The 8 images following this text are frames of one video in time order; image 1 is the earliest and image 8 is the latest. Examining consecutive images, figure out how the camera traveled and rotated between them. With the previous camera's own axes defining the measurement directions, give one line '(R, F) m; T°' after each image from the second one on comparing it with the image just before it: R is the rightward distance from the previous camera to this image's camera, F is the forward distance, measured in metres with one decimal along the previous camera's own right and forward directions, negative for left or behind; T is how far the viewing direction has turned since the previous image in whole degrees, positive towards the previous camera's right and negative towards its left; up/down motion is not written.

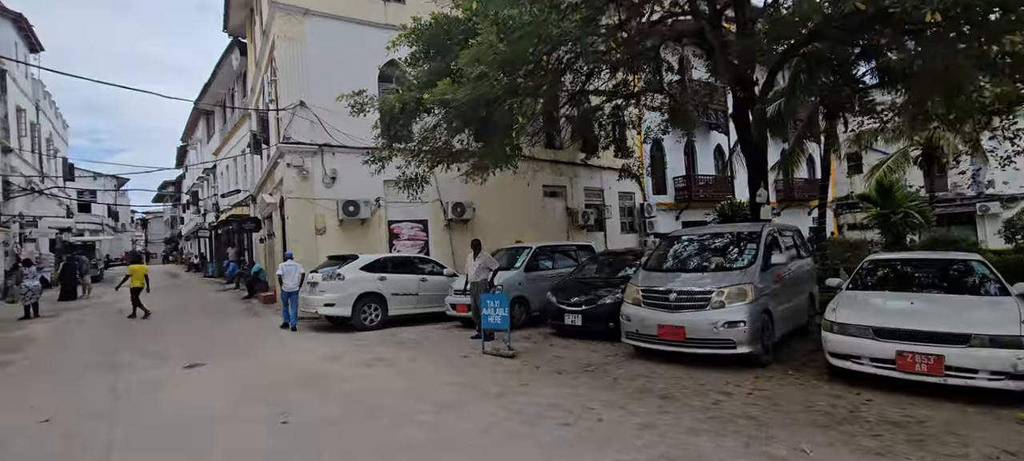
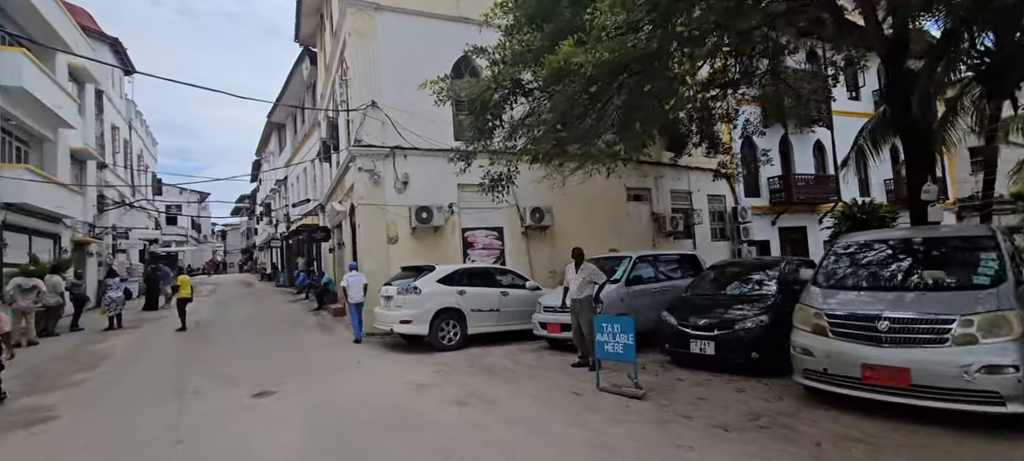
(-0.6, +1.0) m; -7°
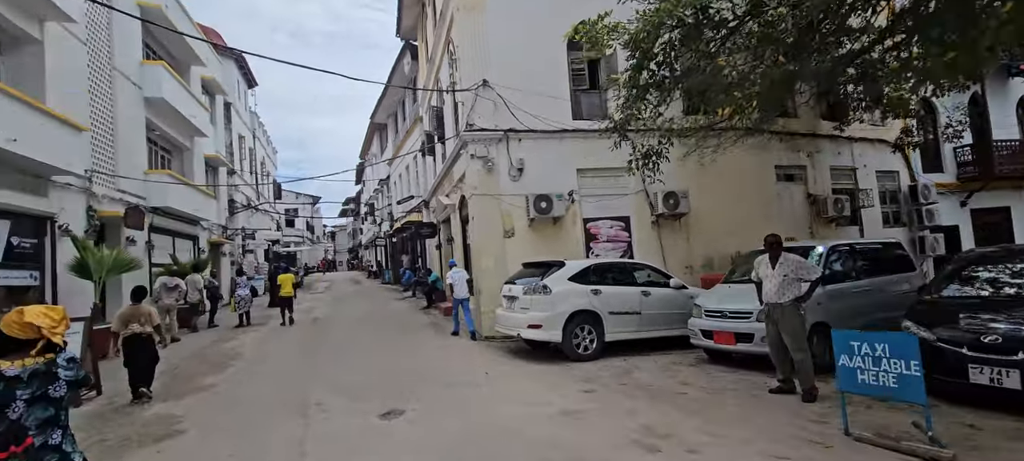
(-0.7, +1.1) m; -11°
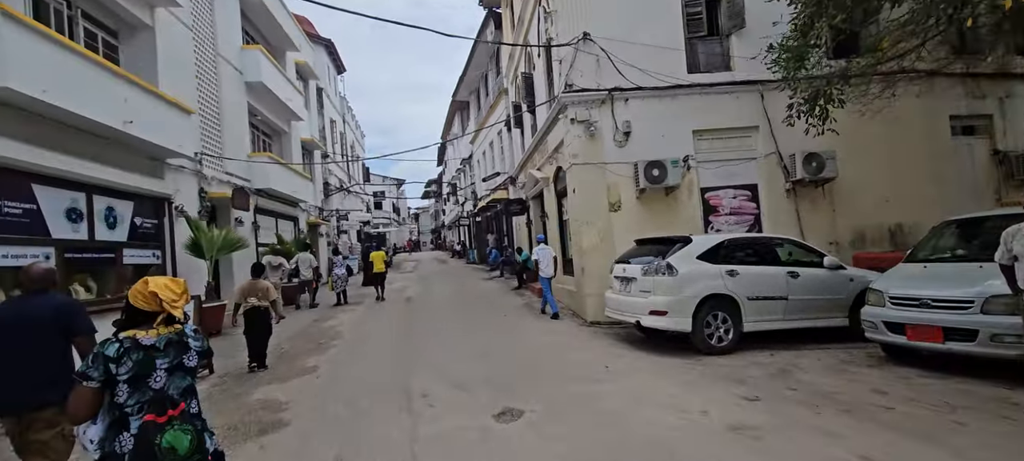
(-0.5, +0.8) m; -9°
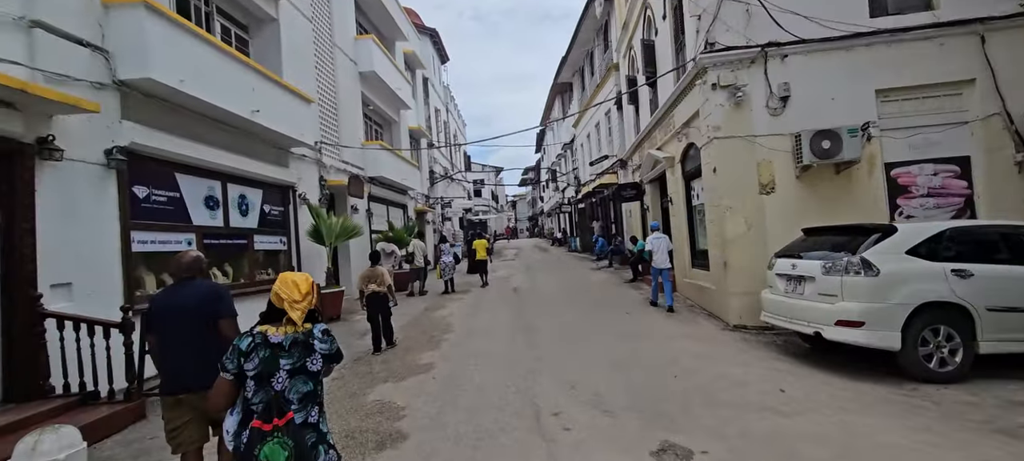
(-0.4, +0.8) m; -12°
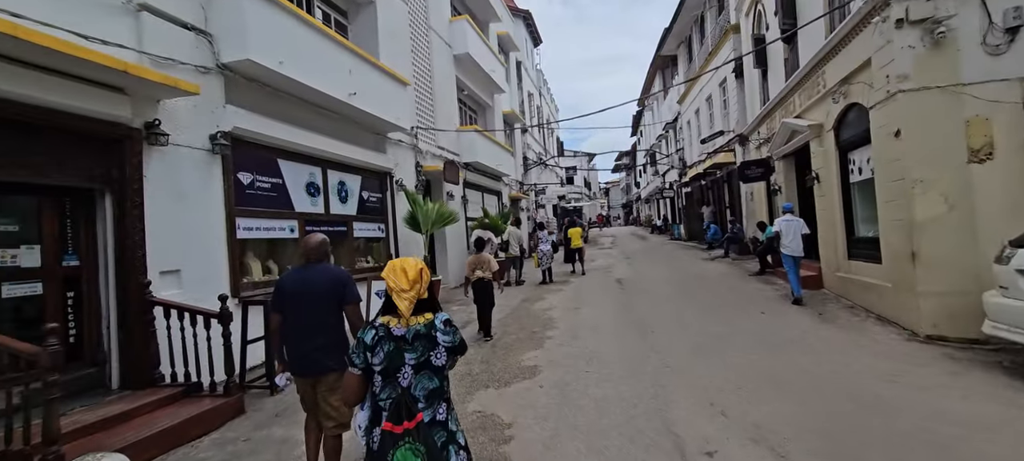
(-0.3, +0.9) m; -11°
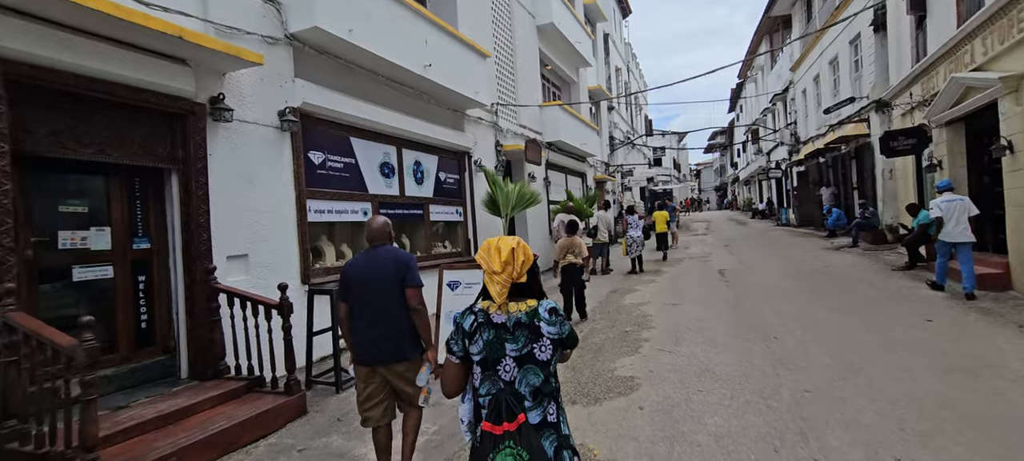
(-0.1, +0.9) m; -10°
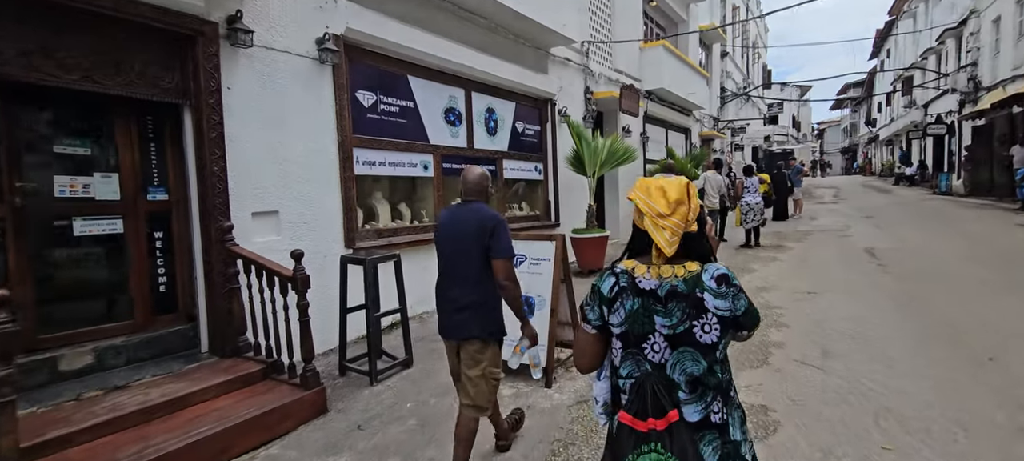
(0.0, +1.3) m; -11°
